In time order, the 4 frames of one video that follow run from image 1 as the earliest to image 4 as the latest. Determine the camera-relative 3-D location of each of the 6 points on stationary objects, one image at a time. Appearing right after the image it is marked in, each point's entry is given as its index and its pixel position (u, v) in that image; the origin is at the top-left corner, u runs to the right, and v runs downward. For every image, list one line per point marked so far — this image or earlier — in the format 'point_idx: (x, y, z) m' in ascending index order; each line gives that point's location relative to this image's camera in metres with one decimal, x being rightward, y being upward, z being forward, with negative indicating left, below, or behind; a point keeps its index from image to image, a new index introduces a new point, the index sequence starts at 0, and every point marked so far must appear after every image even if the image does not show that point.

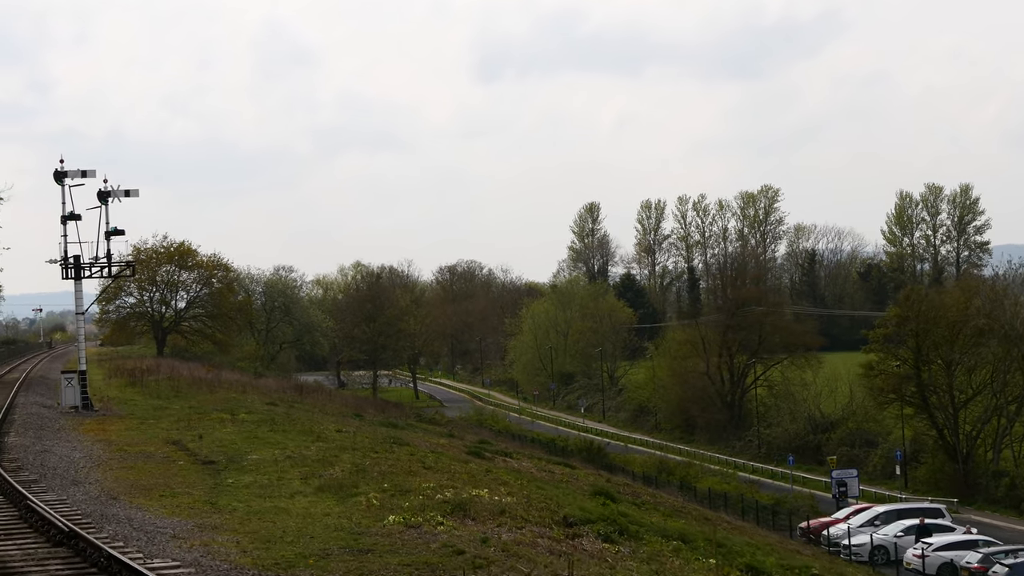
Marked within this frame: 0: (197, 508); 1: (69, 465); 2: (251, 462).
0: (-5.9, -4.1, +15.1) m
1: (-10.7, -4.3, +19.6) m
2: (-6.2, -4.2, +19.4) m
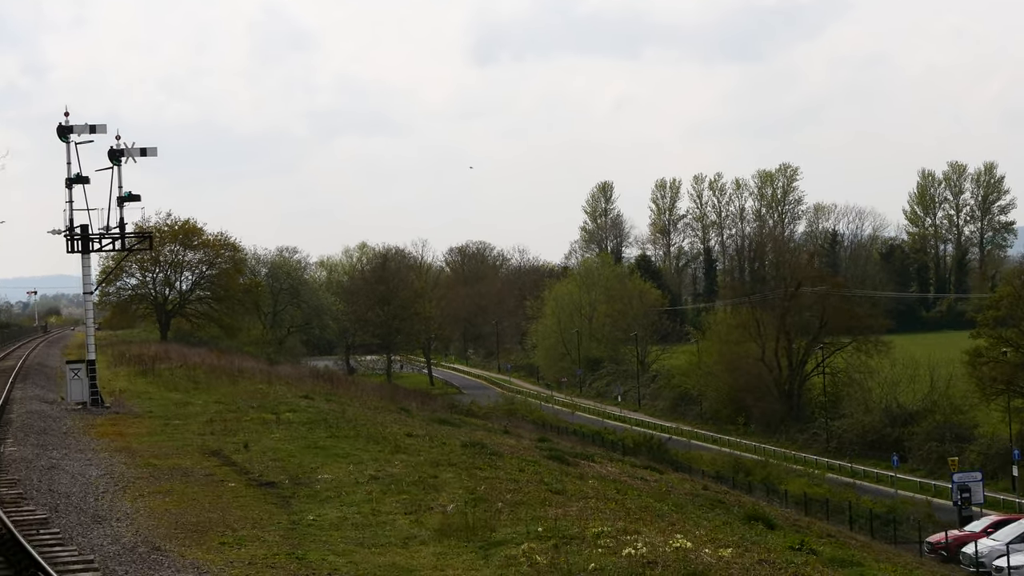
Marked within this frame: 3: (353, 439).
0: (-3.0, -3.6, +10.5) m
1: (-7.9, -3.8, +15.0) m
2: (-3.3, -3.6, +14.8) m
3: (-3.8, -3.6, +19.4) m
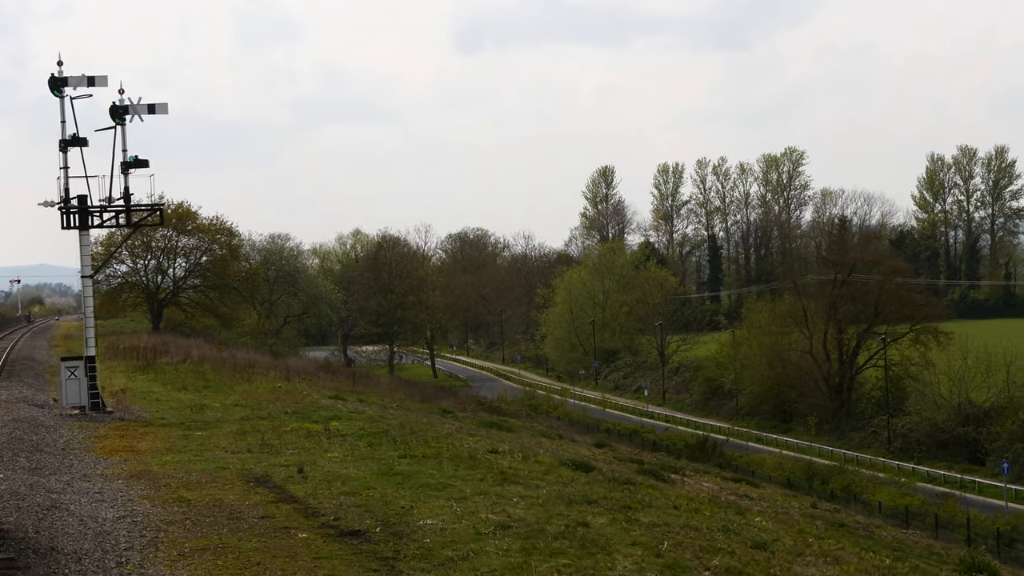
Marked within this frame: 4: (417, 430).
0: (-0.5, -3.4, +6.4) m
1: (-5.4, -3.4, +10.7) m
2: (-0.9, -3.3, +10.6) m
3: (-1.4, -3.2, +15.2) m
4: (-2.3, -3.4, +19.4) m
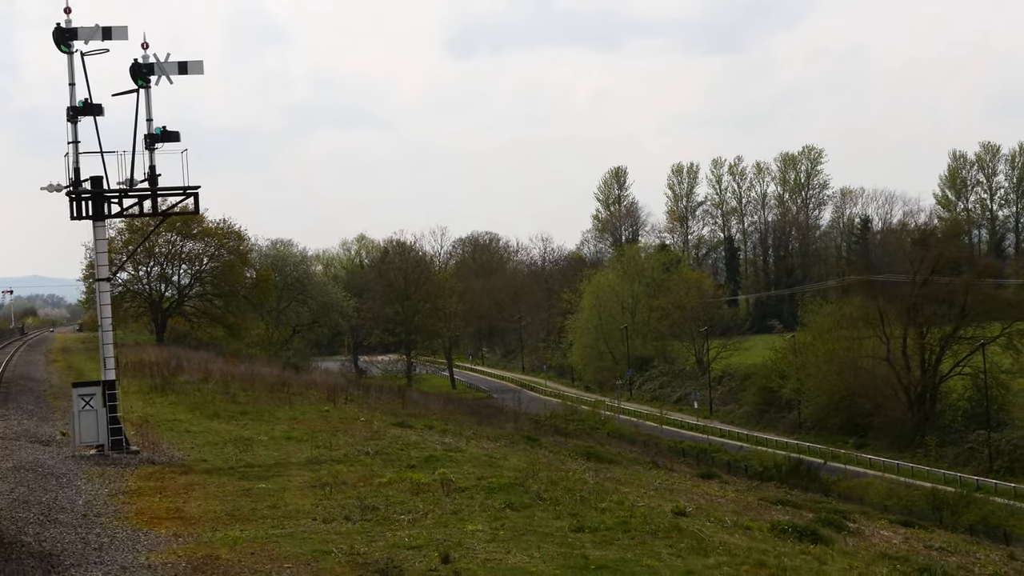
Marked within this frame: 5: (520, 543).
0: (+2.6, -3.3, +1.7) m
1: (-2.4, -3.5, +6.0) m
2: (+2.1, -3.3, +5.9) m
3: (+1.6, -3.2, +10.5) m
4: (+0.7, -3.4, +14.7) m
5: (+0.1, -3.3, +10.5) m
